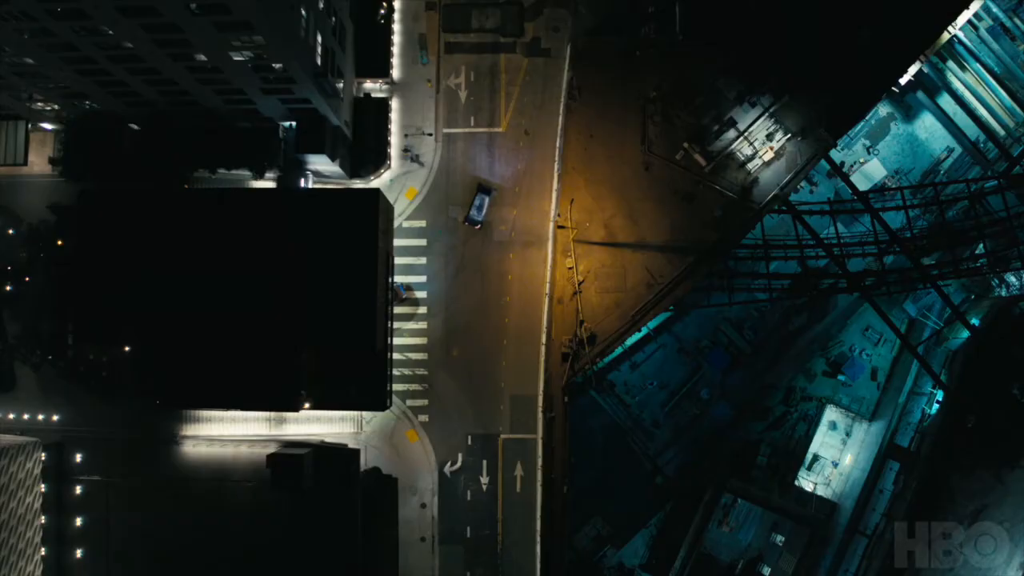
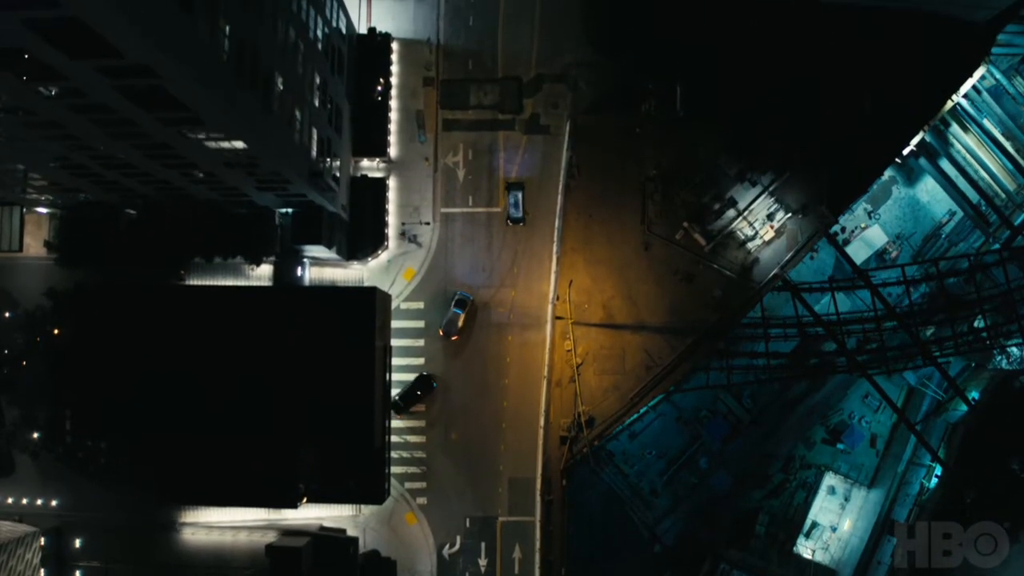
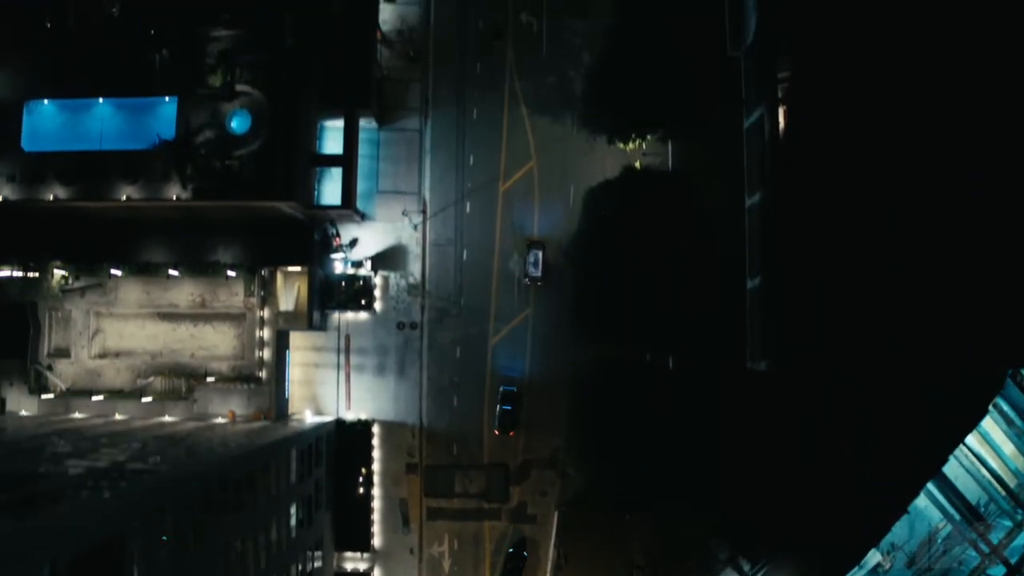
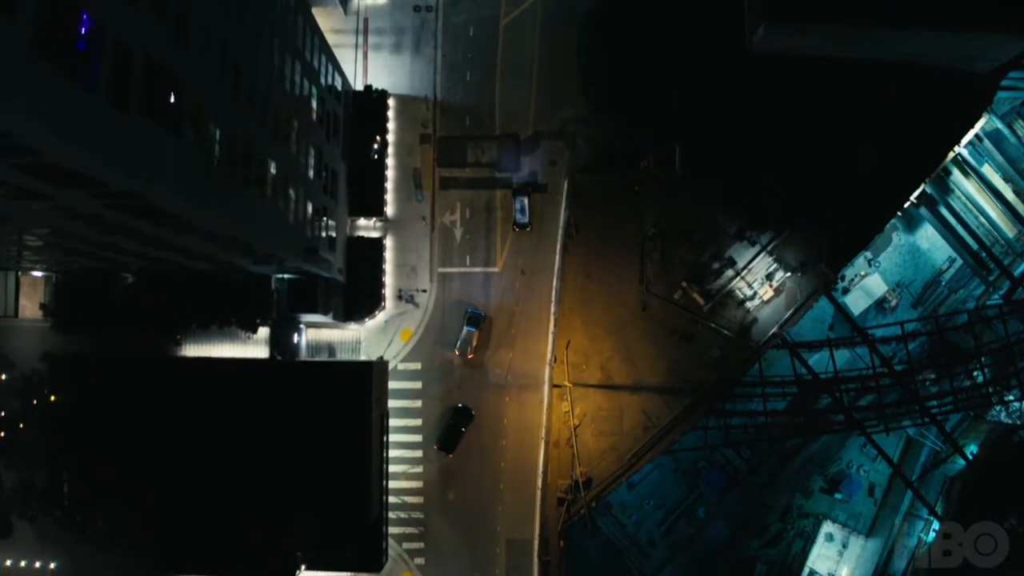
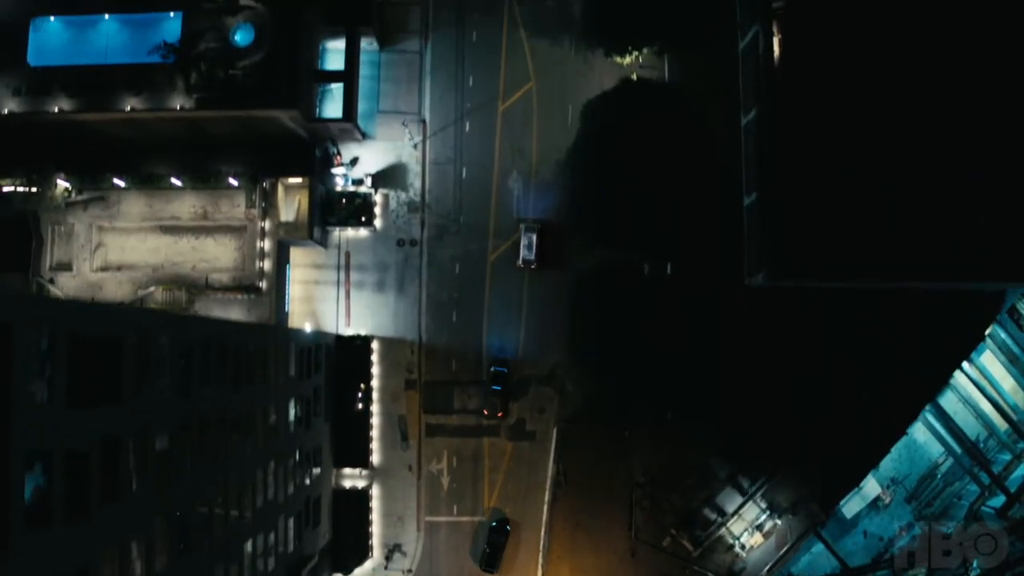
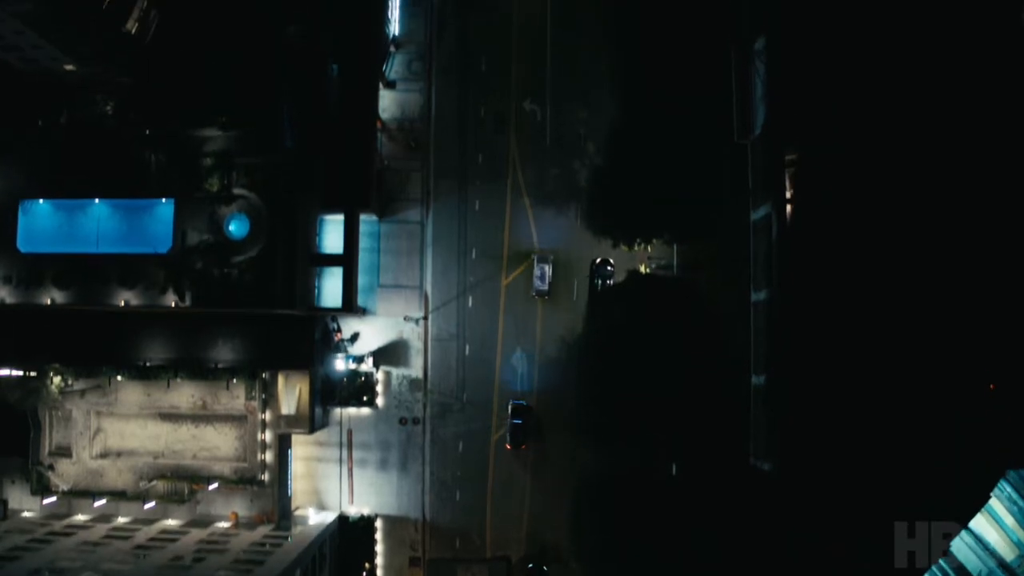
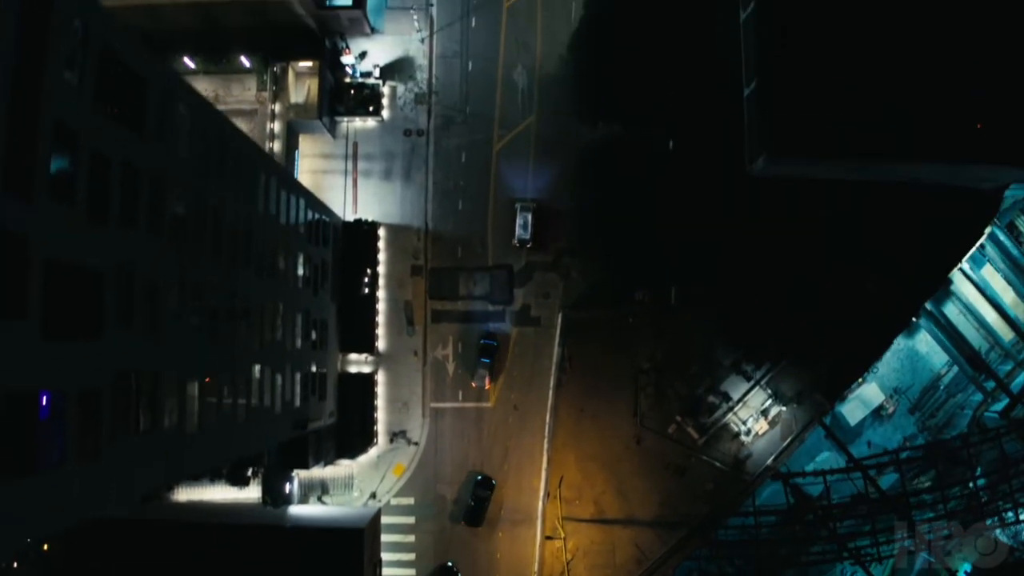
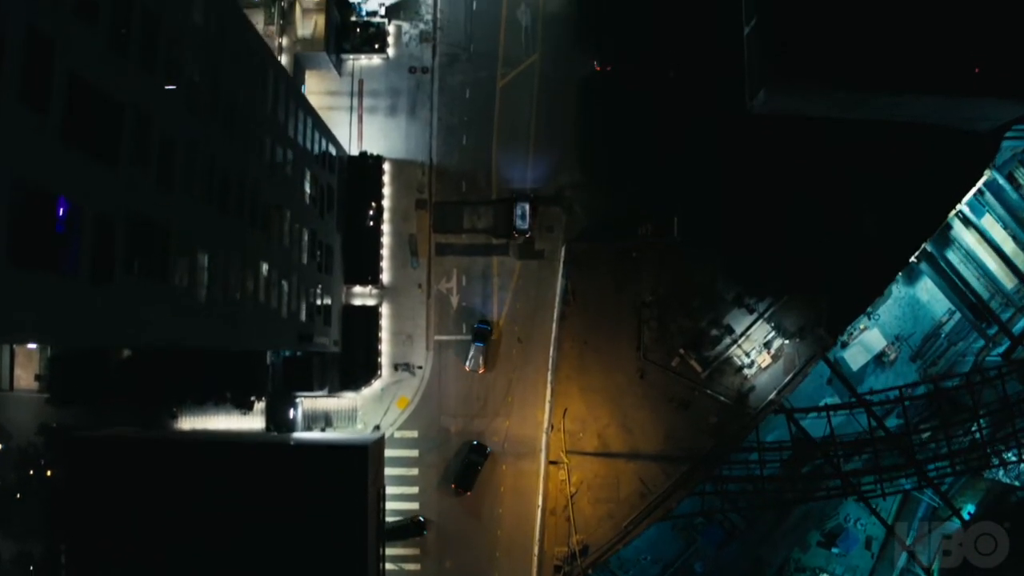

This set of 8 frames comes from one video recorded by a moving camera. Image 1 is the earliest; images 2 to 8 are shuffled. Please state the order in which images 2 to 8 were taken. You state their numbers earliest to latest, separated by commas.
2, 4, 8, 7, 5, 3, 6
